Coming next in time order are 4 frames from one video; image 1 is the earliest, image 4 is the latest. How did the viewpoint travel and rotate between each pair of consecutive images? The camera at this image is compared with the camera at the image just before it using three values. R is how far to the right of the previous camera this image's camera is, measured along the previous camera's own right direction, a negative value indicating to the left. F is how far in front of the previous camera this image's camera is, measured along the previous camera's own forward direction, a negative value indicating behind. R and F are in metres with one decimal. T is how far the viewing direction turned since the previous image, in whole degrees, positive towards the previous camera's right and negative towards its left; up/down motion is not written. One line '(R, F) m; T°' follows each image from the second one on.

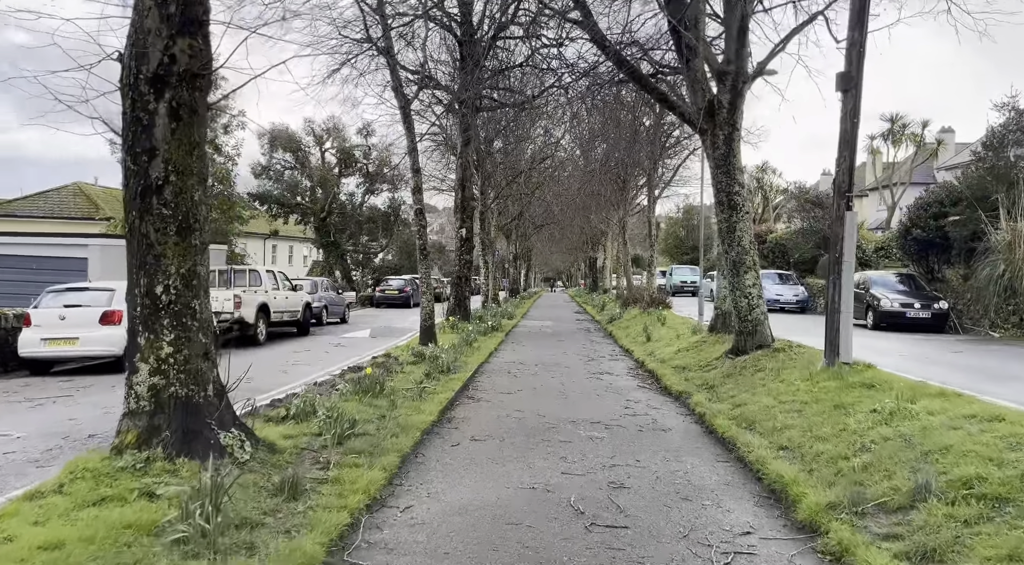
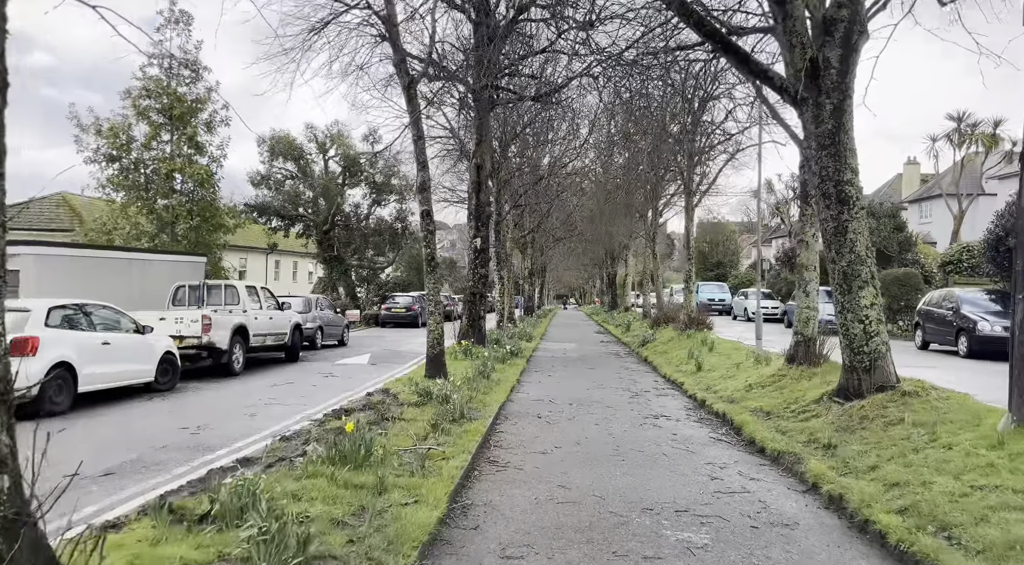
(-0.3, +2.6) m; -1°
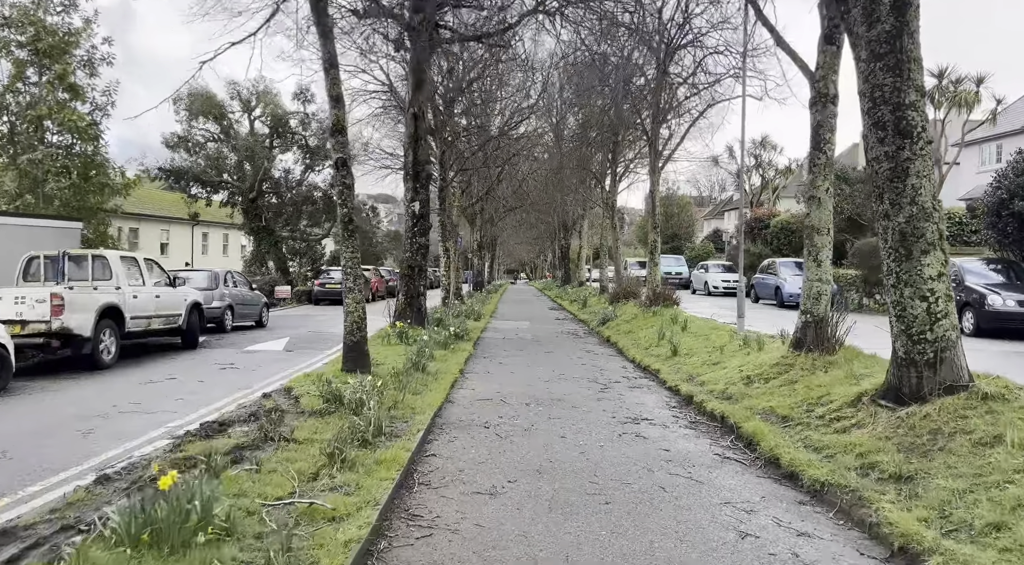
(+0.1, +2.3) m; +4°
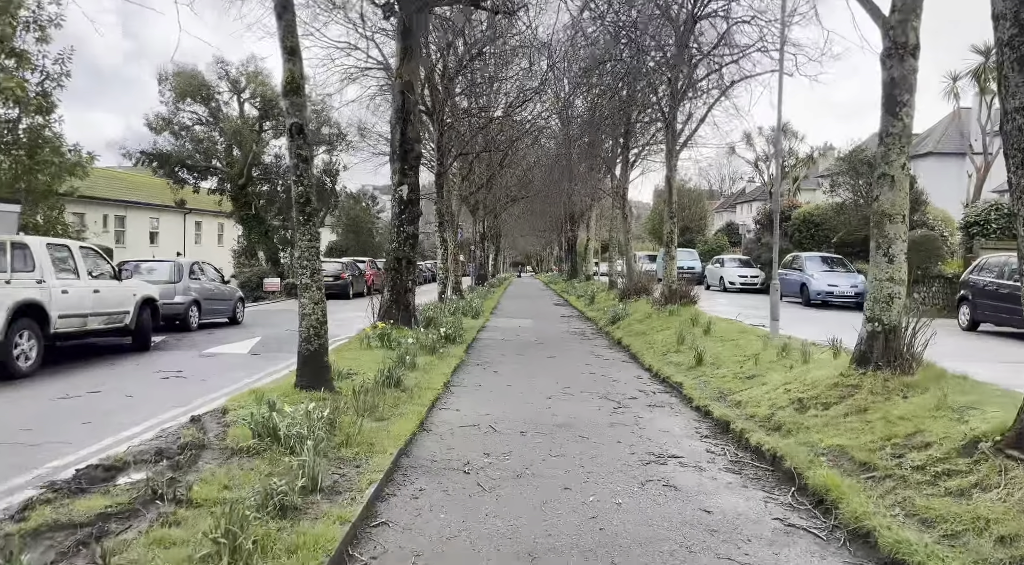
(+0.1, +1.7) m; -1°
